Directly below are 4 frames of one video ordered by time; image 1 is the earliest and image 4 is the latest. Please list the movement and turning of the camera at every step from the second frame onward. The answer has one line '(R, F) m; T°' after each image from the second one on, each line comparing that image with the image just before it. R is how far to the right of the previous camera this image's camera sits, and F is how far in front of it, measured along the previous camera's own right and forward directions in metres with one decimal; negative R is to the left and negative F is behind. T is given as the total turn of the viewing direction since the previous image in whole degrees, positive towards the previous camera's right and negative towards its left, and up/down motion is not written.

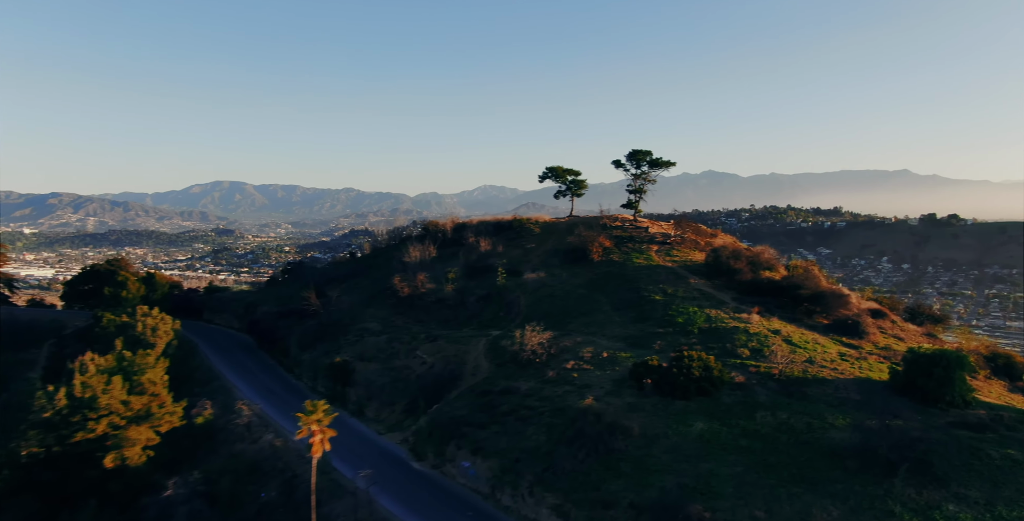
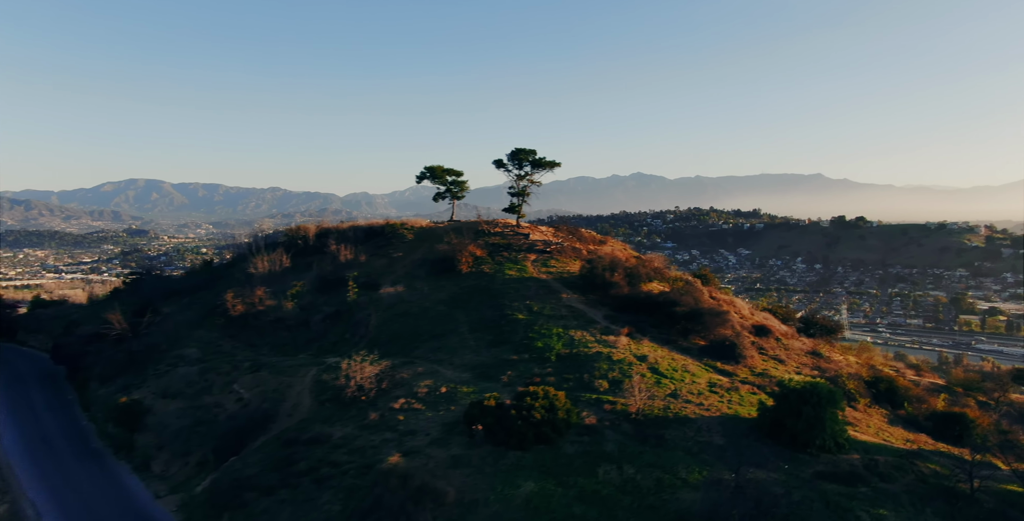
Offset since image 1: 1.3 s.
(+4.3, +4.1) m; +6°
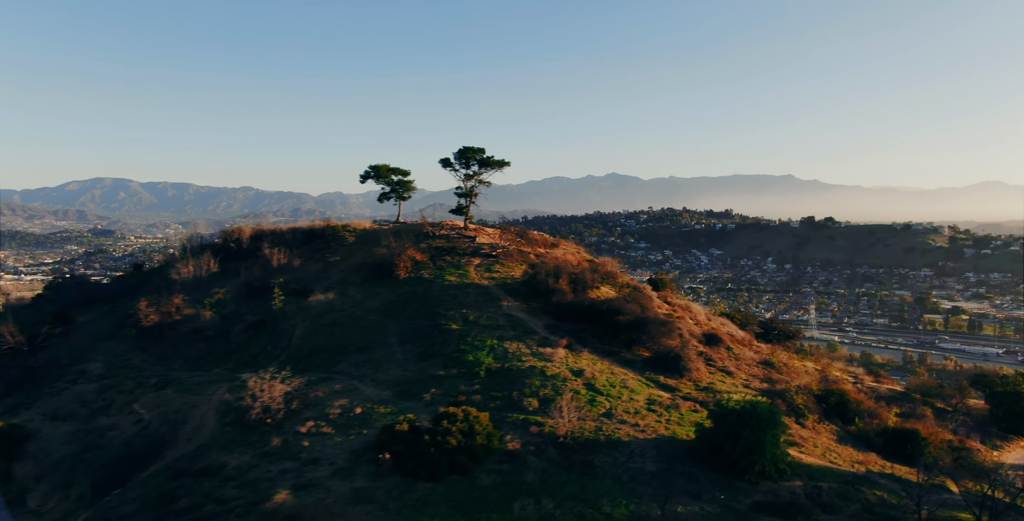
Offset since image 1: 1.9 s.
(+1.8, +1.8) m; +2°
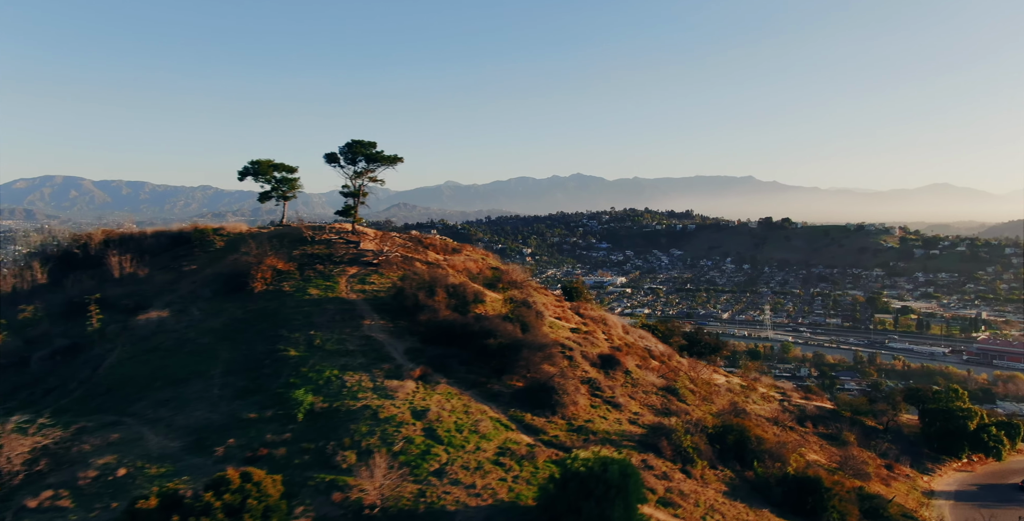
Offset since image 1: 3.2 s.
(+4.1, +3.8) m; +3°
